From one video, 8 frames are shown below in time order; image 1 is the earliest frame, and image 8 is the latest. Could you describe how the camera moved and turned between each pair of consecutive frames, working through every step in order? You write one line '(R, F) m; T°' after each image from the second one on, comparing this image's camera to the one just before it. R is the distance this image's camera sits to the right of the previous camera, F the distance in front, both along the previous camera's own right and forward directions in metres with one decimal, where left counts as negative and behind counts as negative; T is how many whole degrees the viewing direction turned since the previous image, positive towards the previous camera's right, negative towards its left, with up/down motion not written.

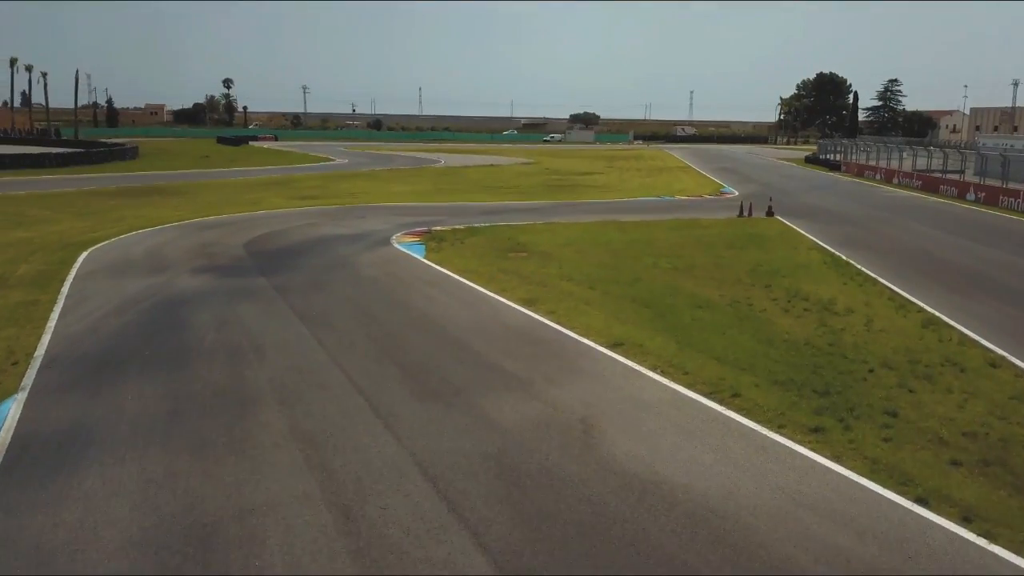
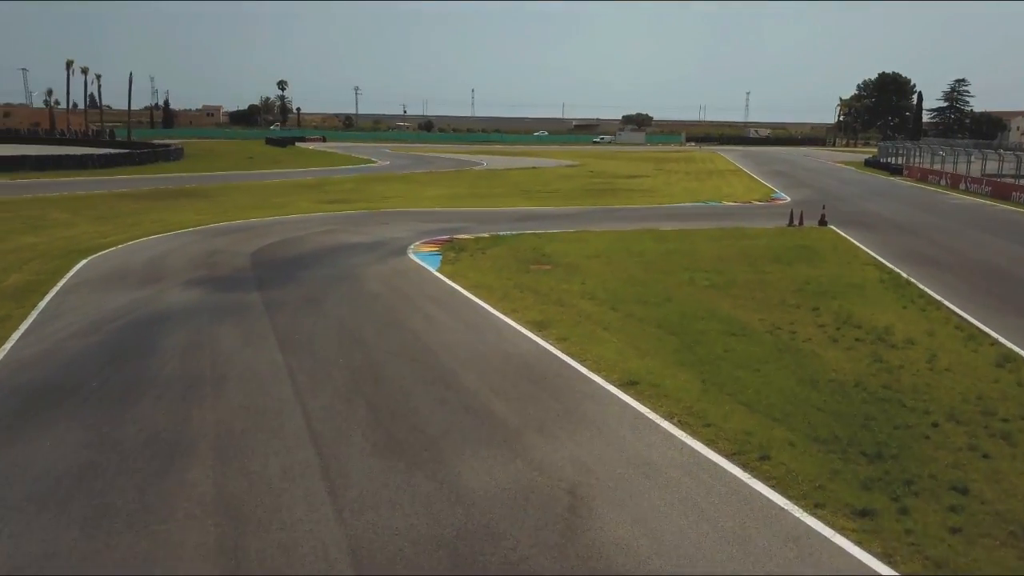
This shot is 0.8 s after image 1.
(+0.6, +1.3) m; -4°
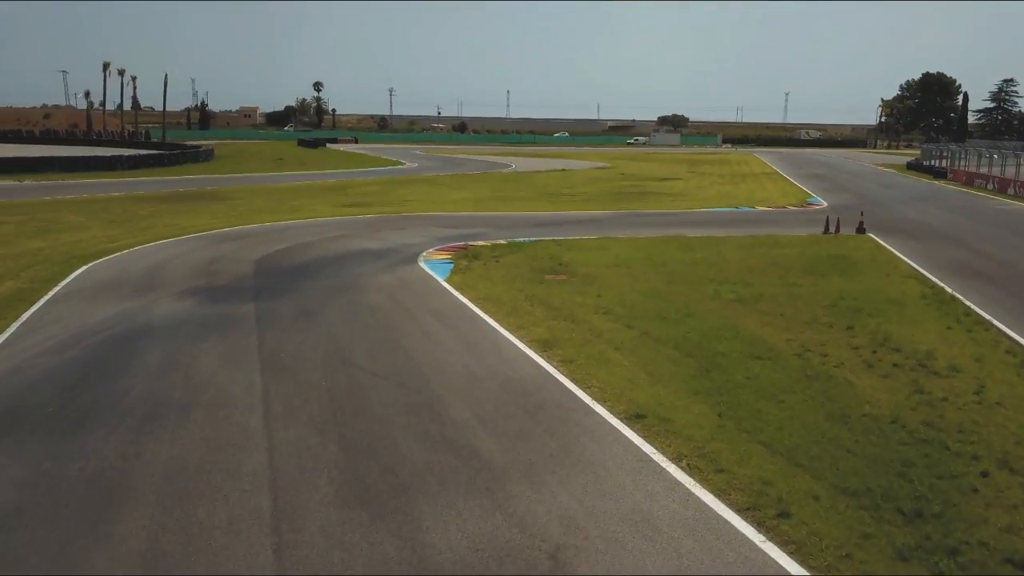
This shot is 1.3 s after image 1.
(+0.4, +0.8) m; -2°
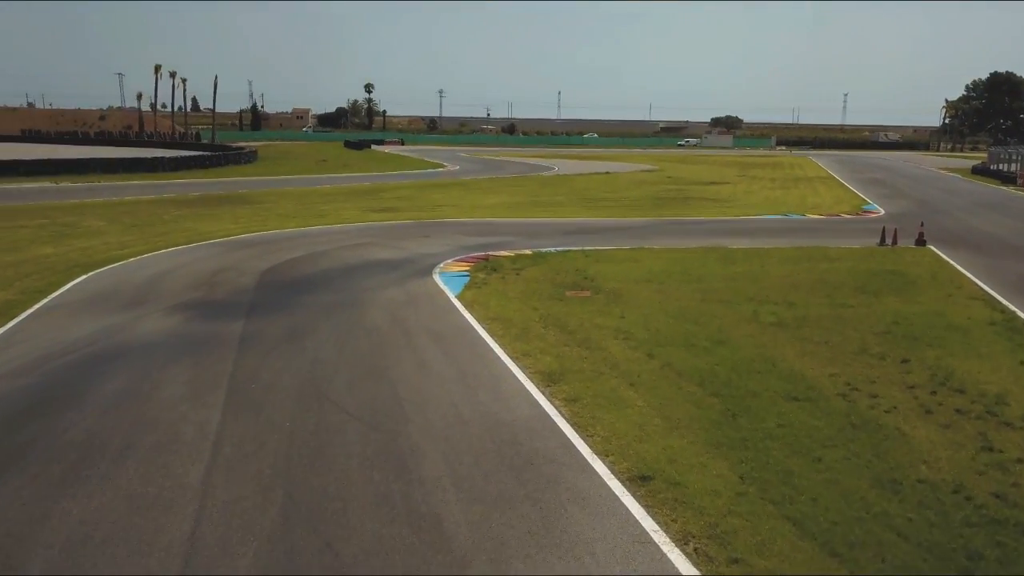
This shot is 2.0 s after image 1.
(+0.5, +1.2) m; -4°
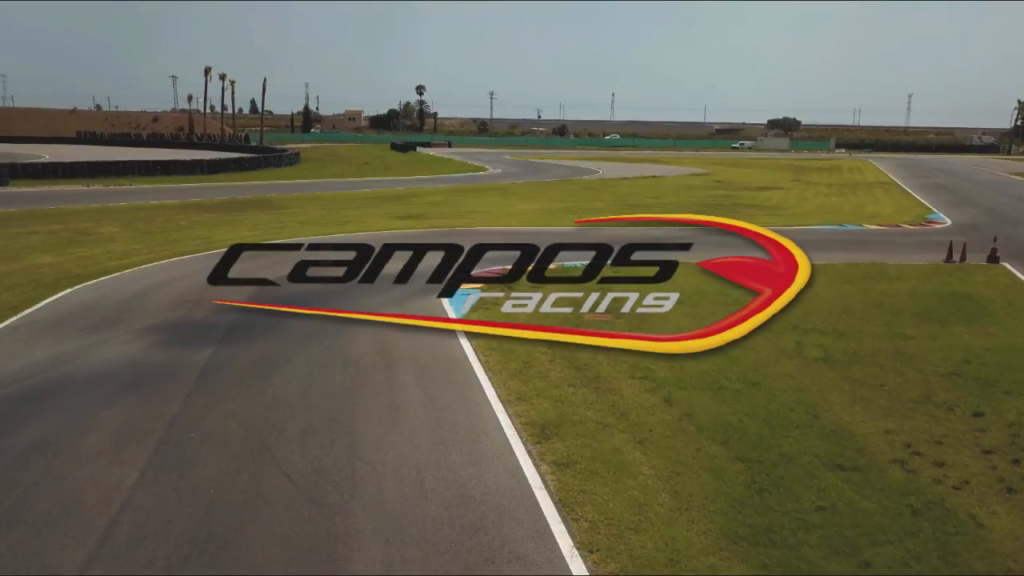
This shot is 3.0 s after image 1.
(+0.6, +1.5) m; -4°
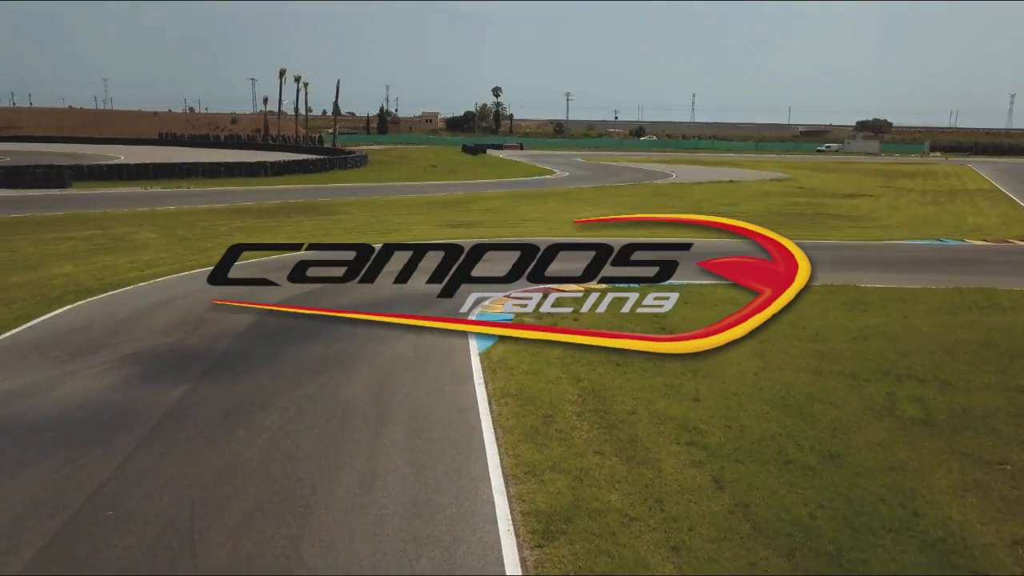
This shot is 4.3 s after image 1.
(+0.5, +1.7) m; -5°
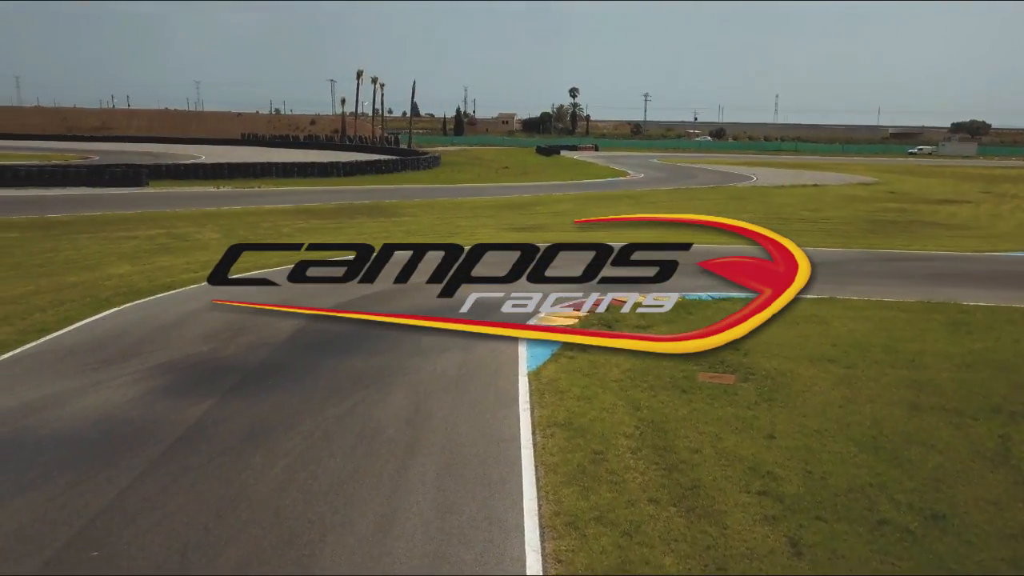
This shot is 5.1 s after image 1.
(+0.2, +0.9) m; -5°
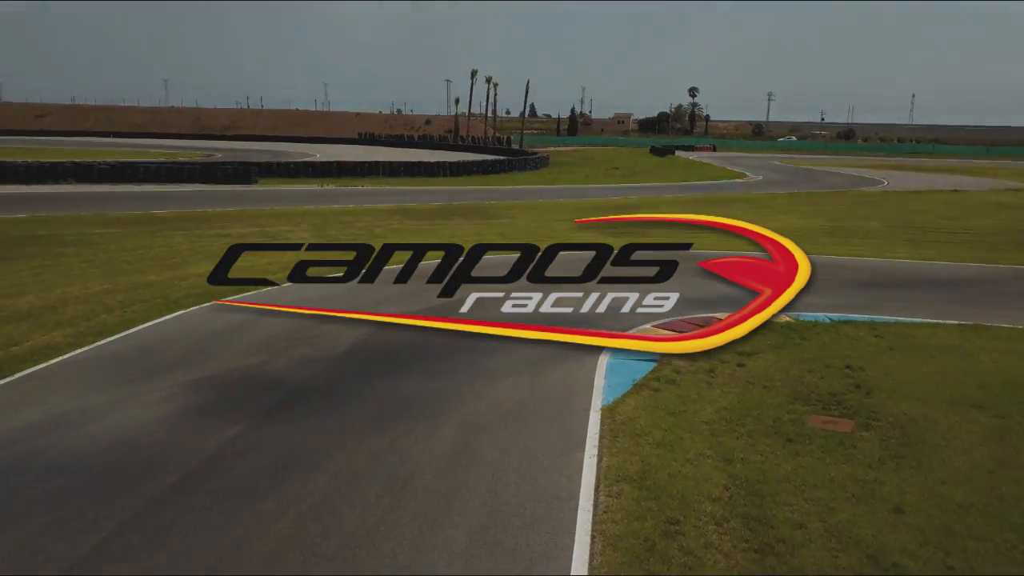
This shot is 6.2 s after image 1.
(+0.4, +1.3) m; -8°
